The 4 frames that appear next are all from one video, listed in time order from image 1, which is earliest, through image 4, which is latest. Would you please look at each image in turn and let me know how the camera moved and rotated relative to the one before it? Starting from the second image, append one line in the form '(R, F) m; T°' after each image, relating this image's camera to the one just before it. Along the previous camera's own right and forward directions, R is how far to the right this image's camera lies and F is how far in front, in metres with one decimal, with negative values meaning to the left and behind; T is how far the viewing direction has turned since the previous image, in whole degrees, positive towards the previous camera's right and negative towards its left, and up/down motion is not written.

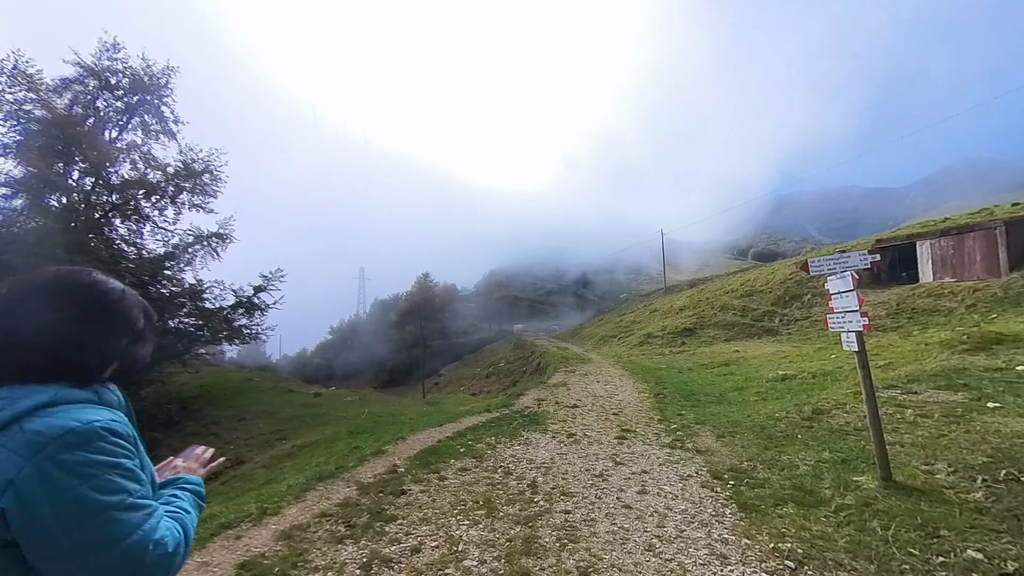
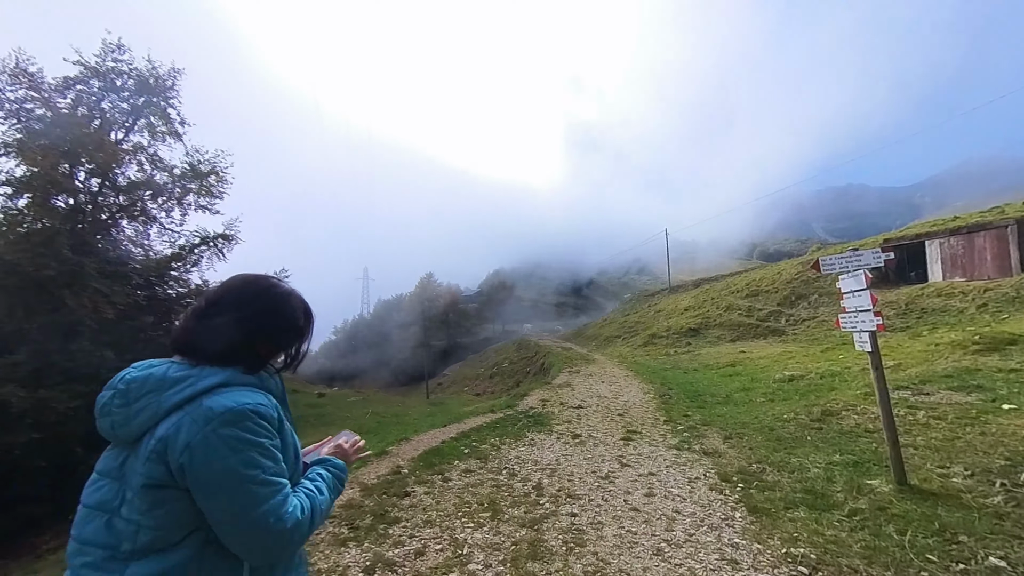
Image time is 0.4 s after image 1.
(0.0, +0.1) m; -1°
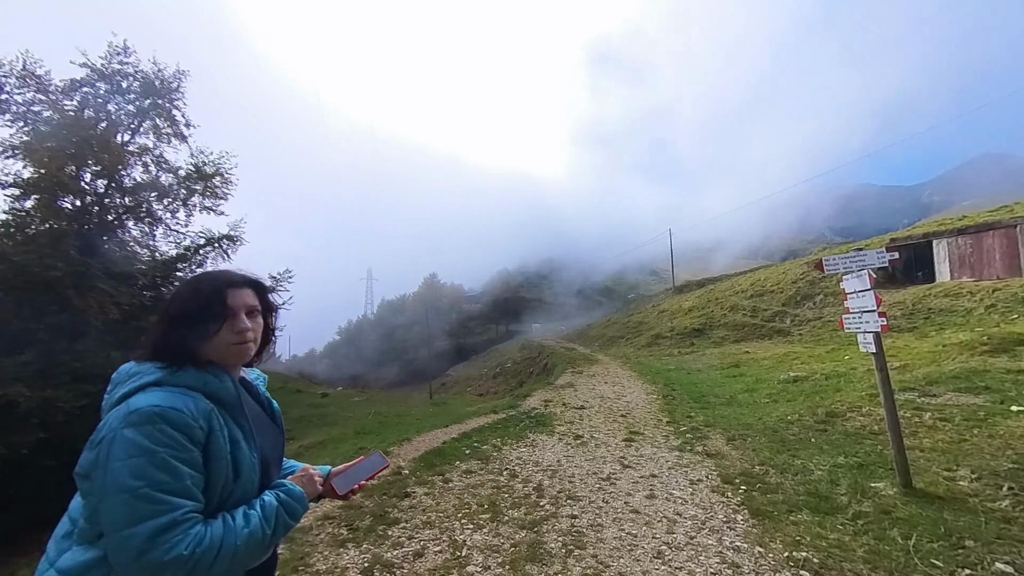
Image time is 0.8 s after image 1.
(+0.1, 0.0) m; -1°
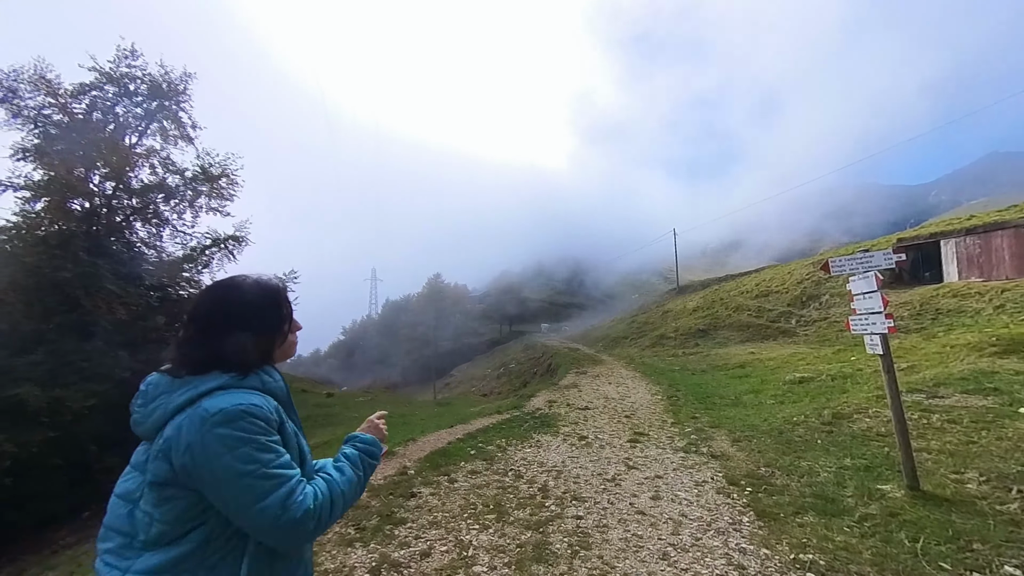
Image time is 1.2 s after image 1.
(0.0, 0.0) m; -1°
